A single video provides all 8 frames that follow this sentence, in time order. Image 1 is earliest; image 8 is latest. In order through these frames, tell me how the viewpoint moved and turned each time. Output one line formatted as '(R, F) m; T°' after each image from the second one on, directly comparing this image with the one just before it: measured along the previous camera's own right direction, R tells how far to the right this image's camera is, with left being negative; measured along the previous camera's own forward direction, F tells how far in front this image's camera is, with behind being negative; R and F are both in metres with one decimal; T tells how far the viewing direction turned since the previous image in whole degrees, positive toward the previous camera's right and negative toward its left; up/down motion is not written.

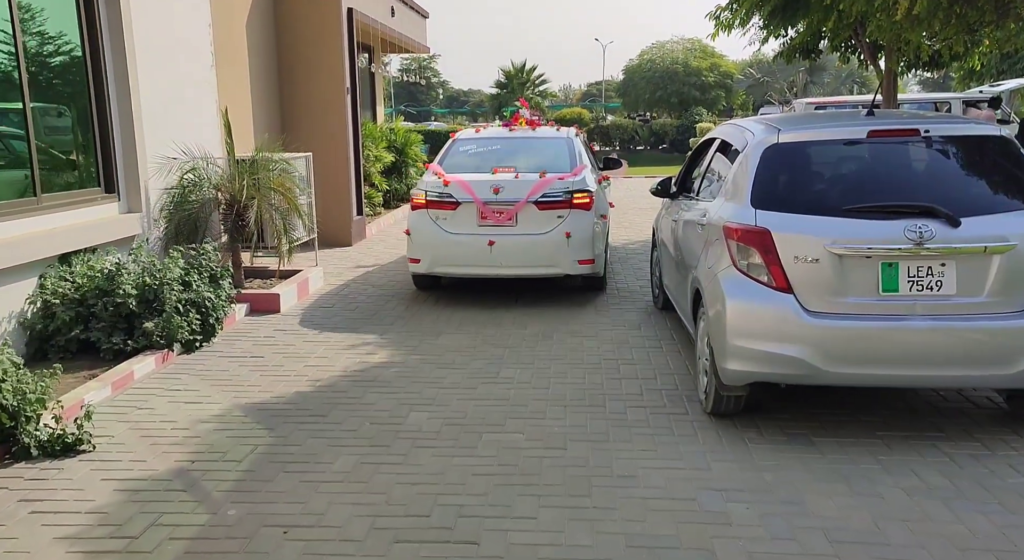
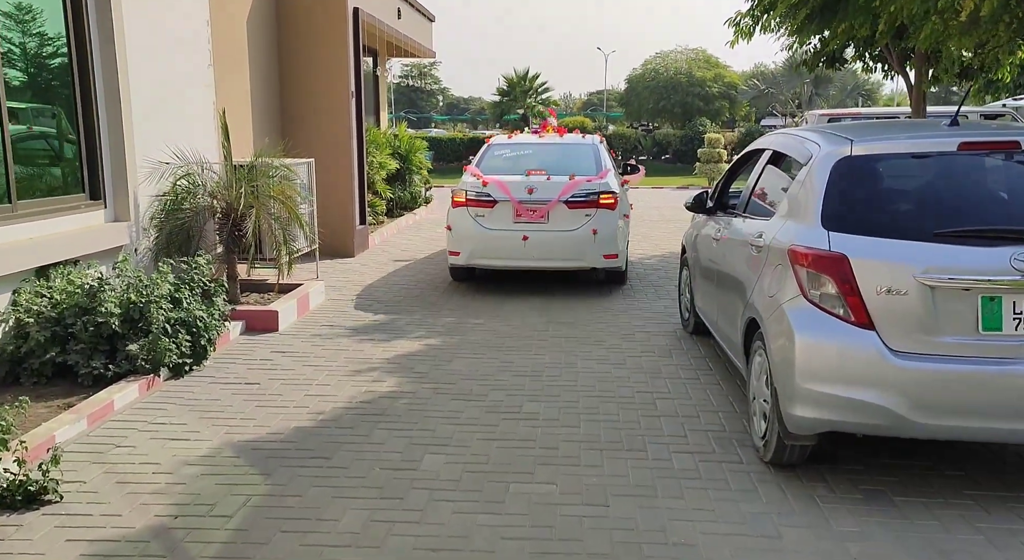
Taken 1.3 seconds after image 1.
(-0.2, +0.6) m; 0°
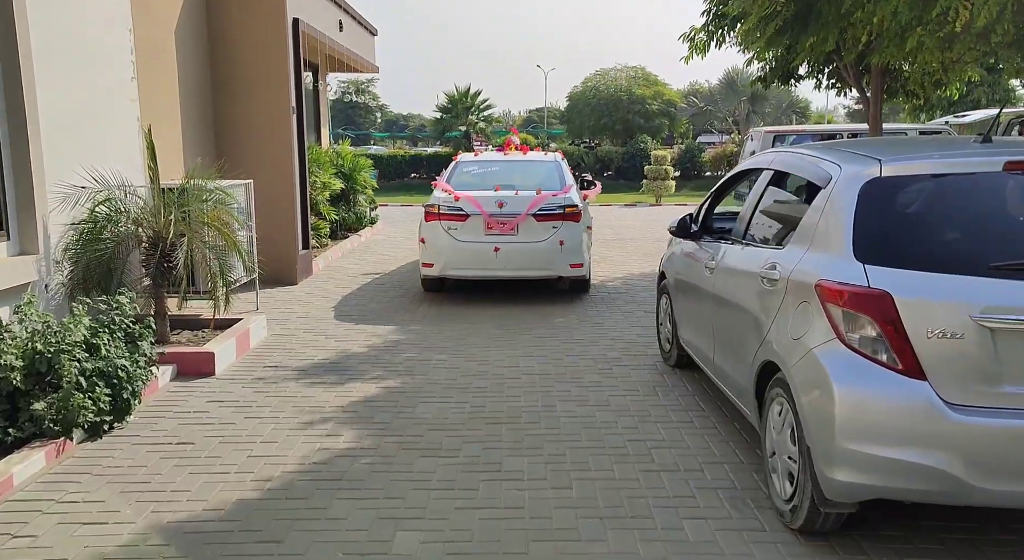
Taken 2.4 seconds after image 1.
(-0.2, +0.6) m; +4°
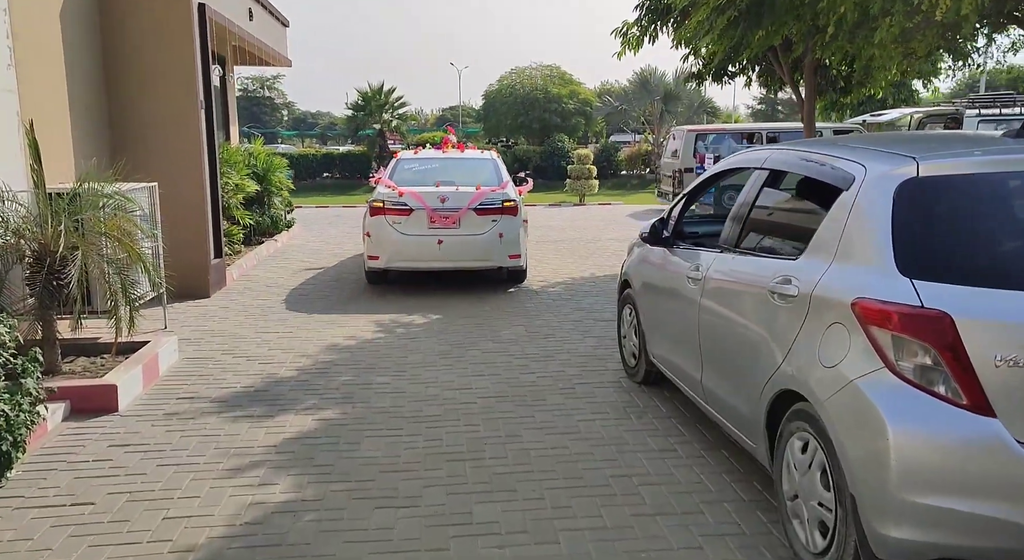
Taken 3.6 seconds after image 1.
(-0.3, +0.6) m; +6°
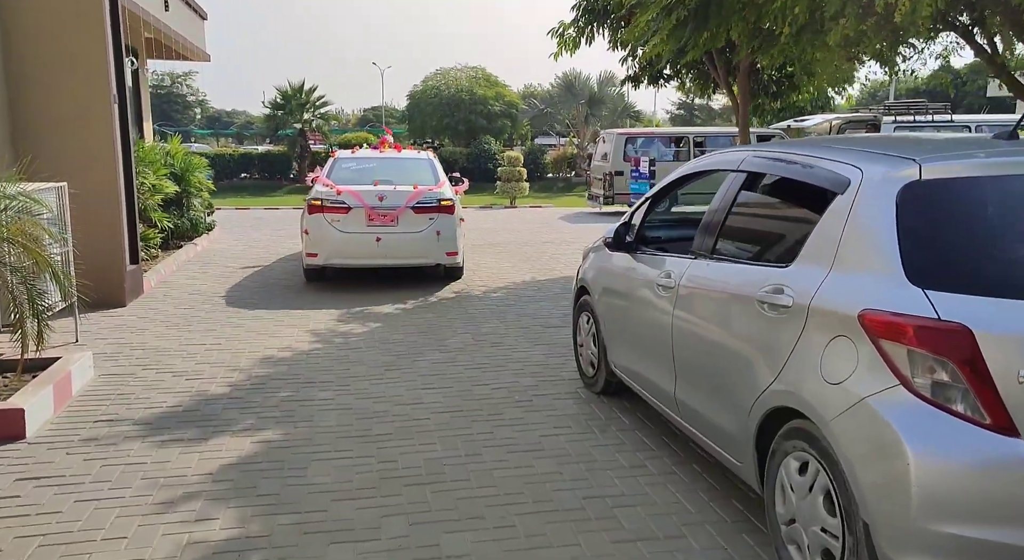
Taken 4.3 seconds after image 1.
(-0.2, +0.3) m; +5°
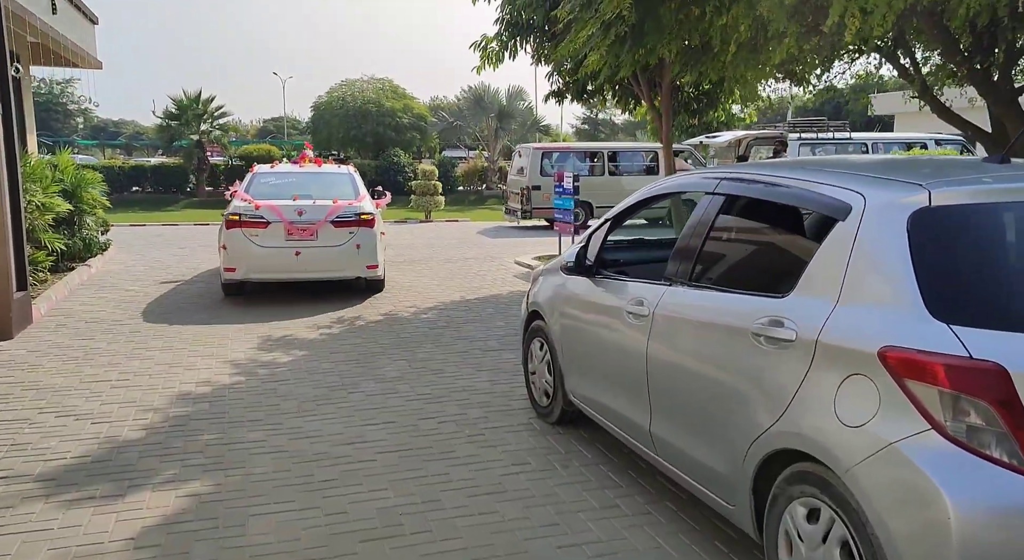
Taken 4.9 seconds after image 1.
(-0.3, +0.3) m; +7°
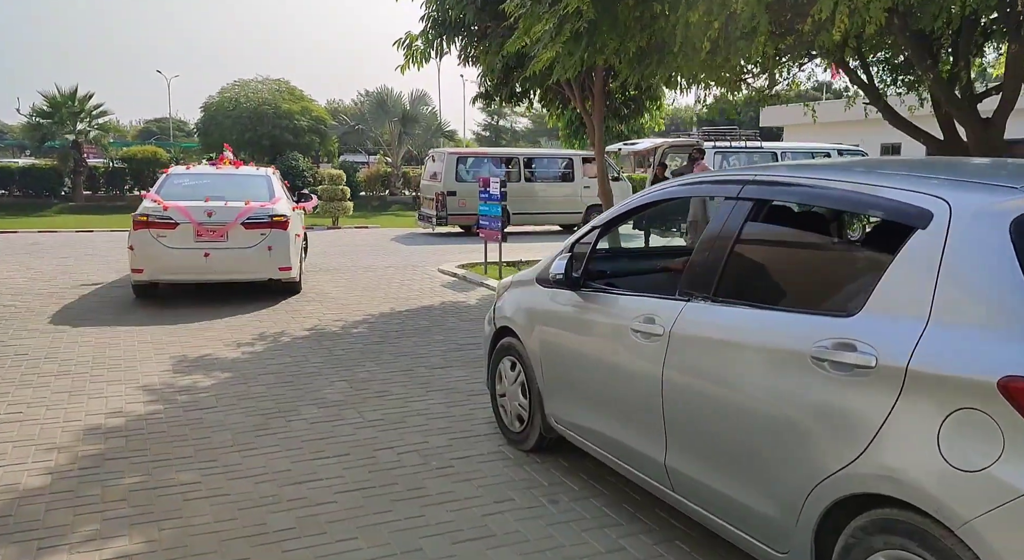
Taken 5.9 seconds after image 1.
(-0.4, +0.5) m; +7°
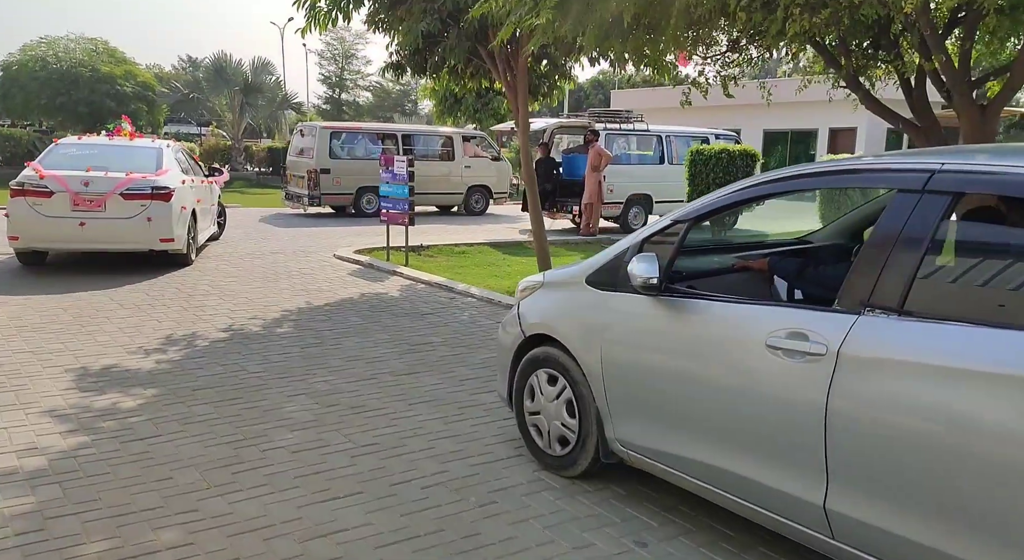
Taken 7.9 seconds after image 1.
(-1.1, +0.8) m; +12°
